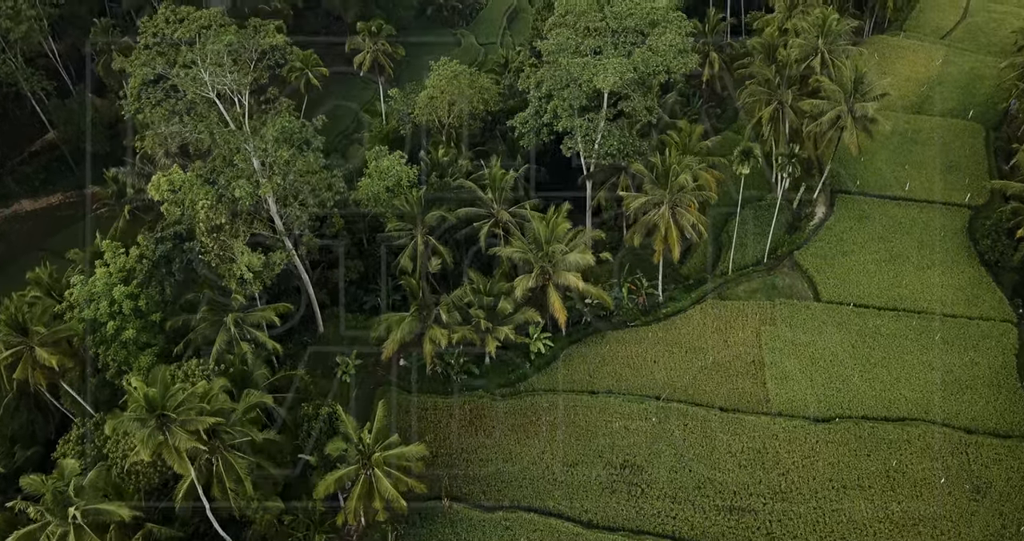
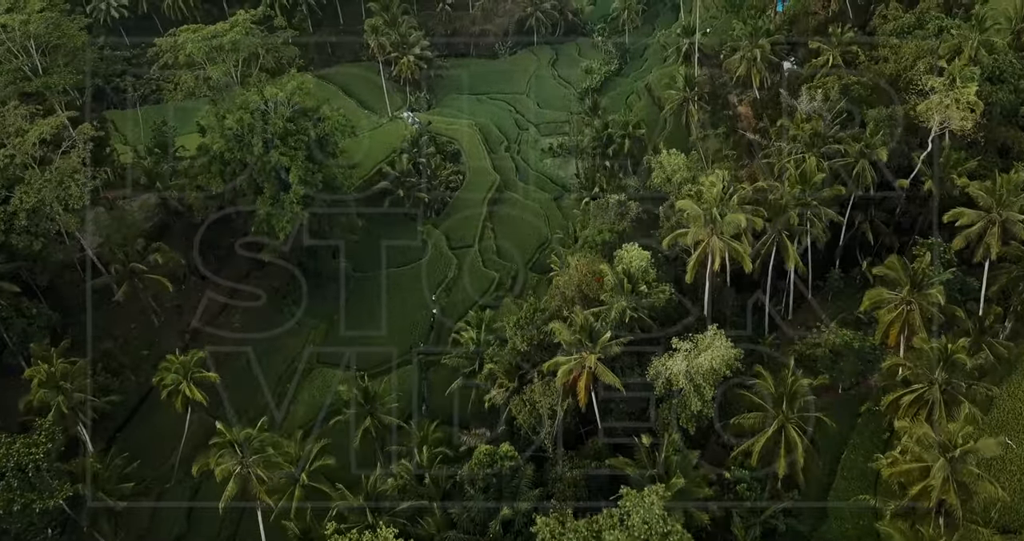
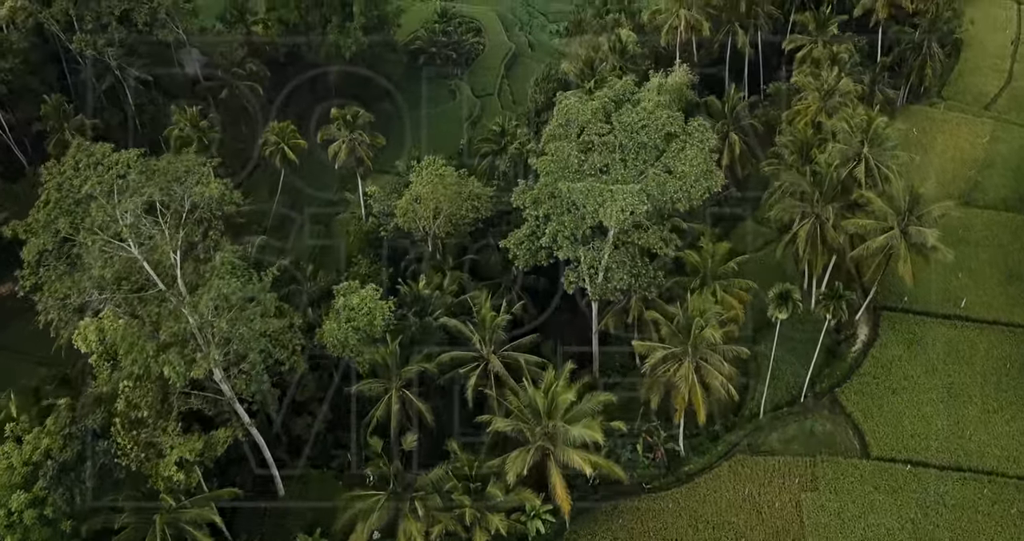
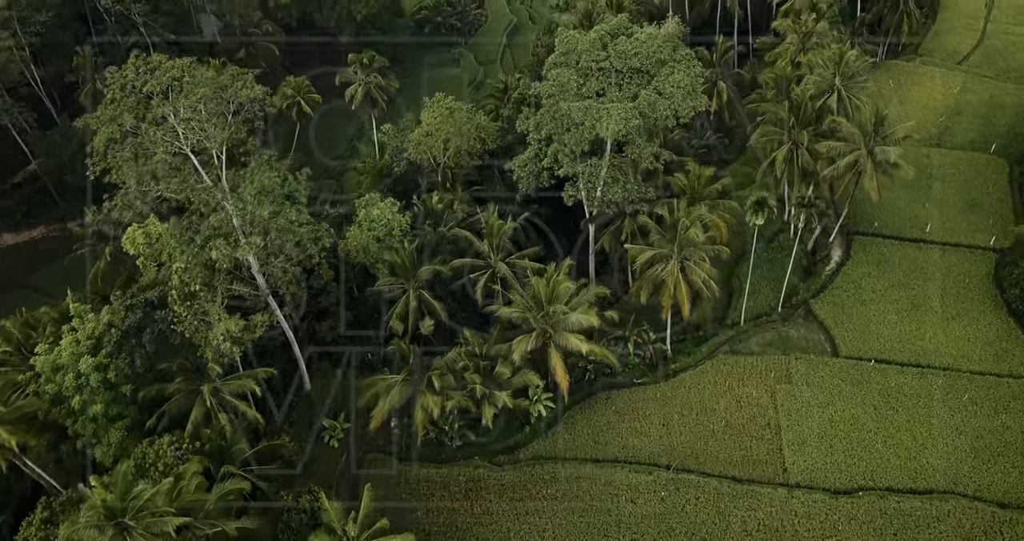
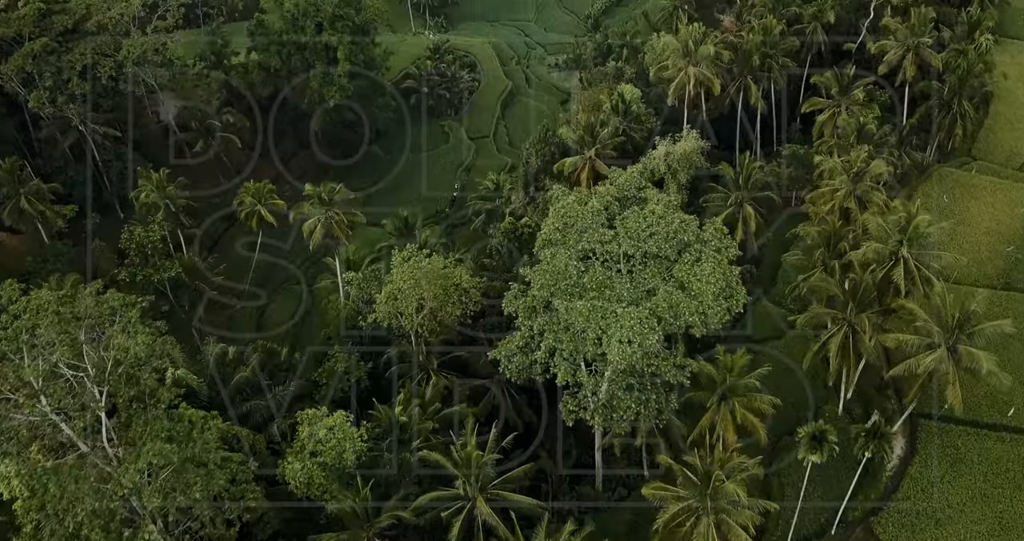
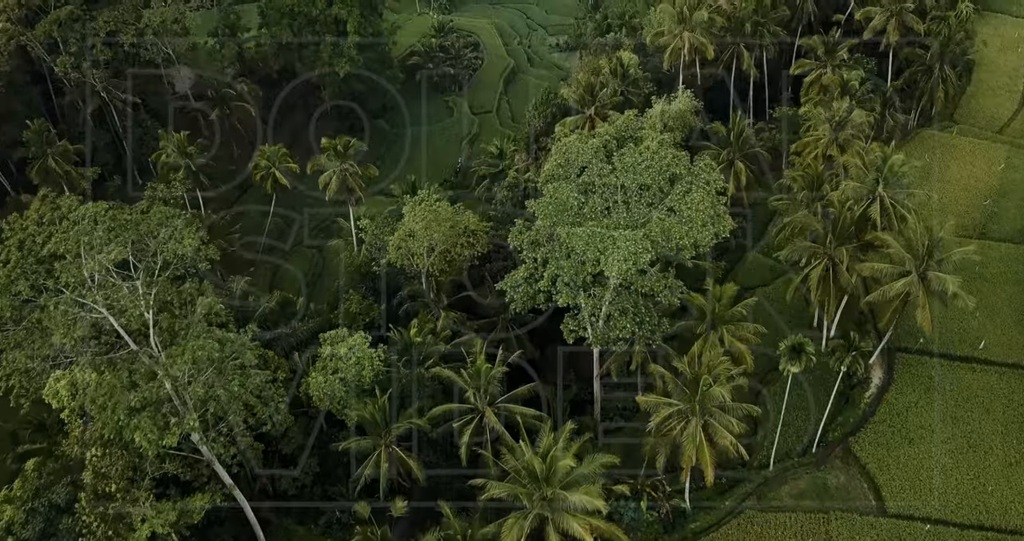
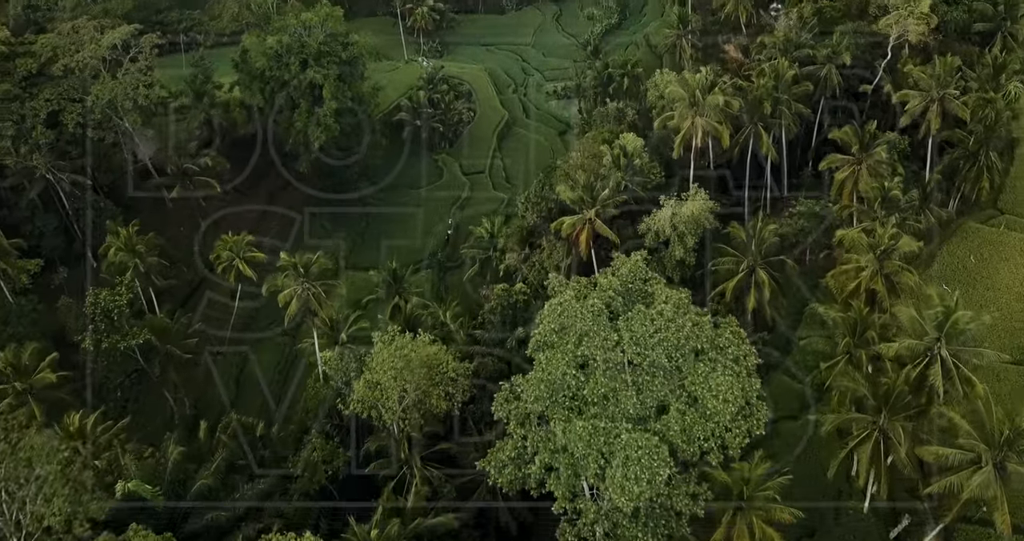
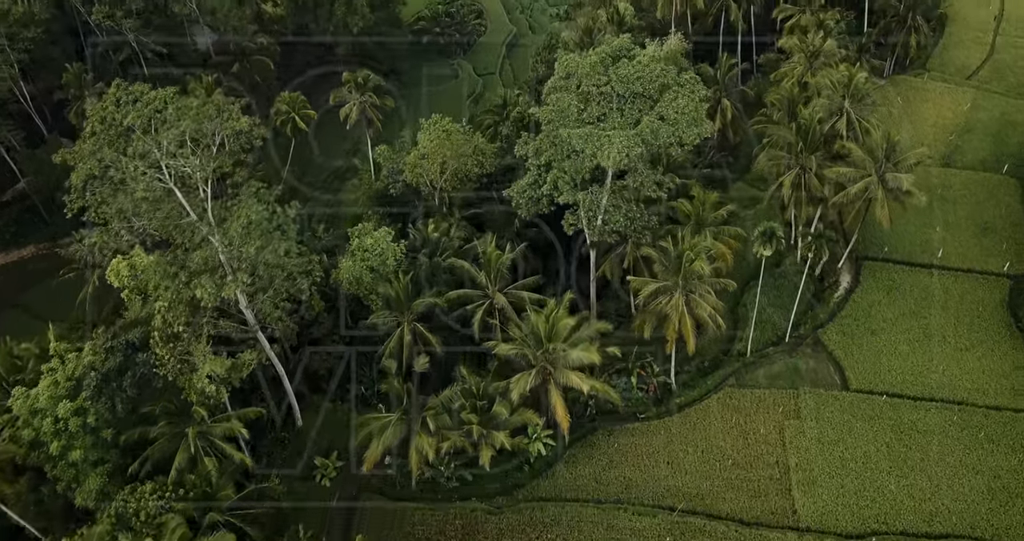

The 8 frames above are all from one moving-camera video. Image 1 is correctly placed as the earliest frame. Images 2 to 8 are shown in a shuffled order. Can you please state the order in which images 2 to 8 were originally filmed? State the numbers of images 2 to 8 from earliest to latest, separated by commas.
4, 8, 3, 6, 5, 7, 2
